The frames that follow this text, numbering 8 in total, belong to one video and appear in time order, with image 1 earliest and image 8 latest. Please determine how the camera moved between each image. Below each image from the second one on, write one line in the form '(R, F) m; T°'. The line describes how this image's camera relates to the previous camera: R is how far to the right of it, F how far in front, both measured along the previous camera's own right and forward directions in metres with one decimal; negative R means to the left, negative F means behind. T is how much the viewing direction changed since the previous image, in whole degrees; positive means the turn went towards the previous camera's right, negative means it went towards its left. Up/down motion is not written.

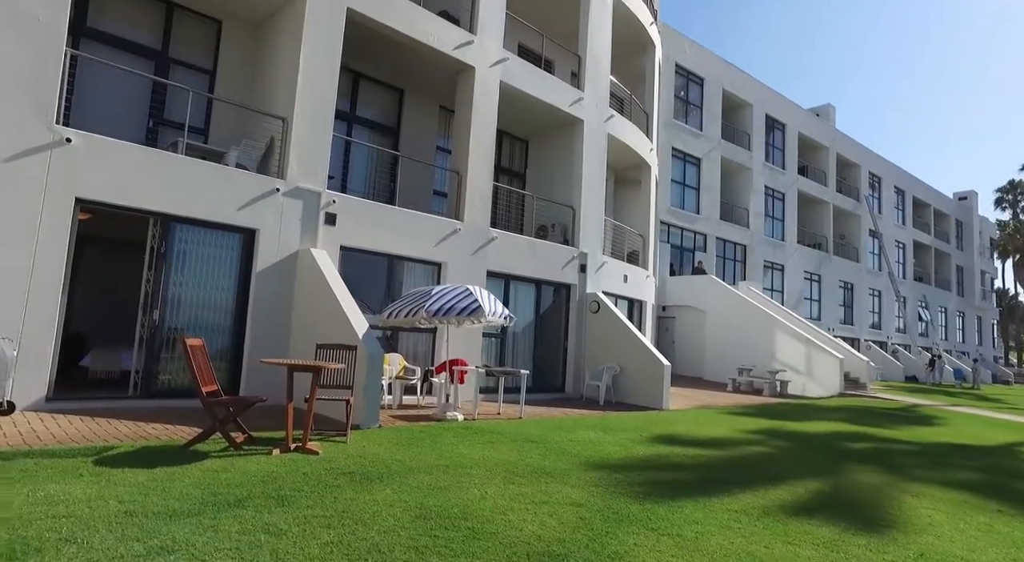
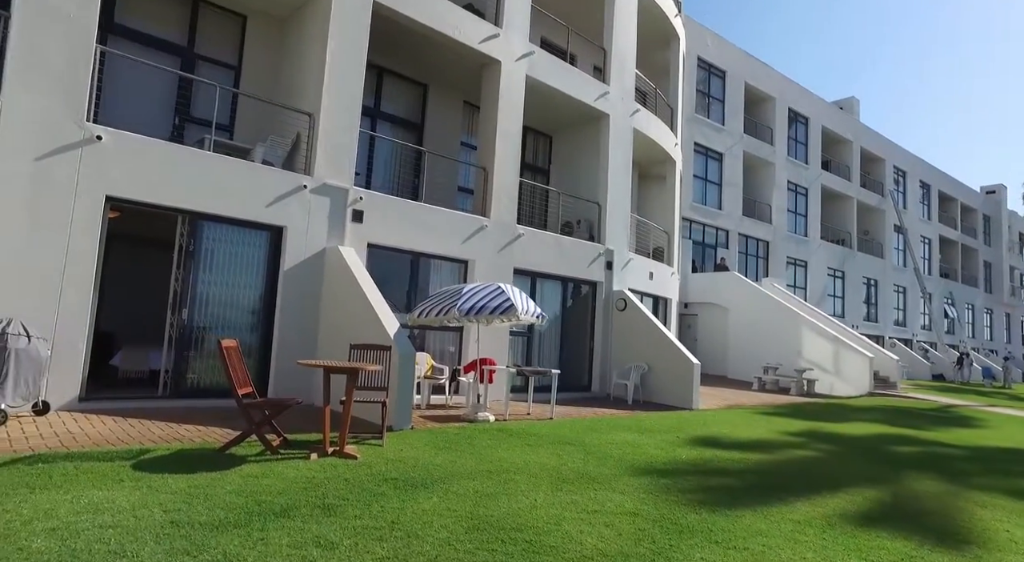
(-0.3, +0.2) m; -1°
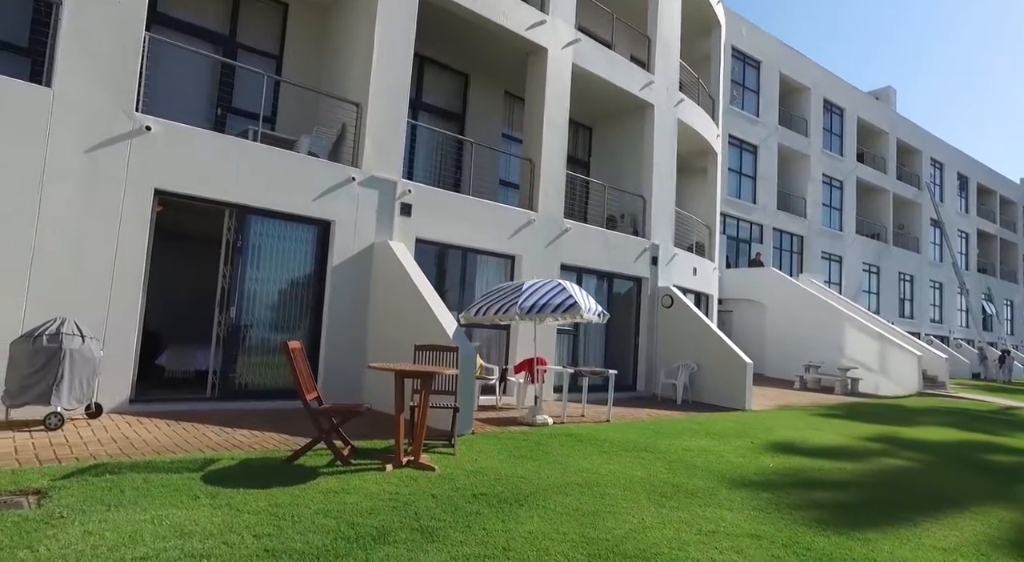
(-0.6, +0.4) m; -2°
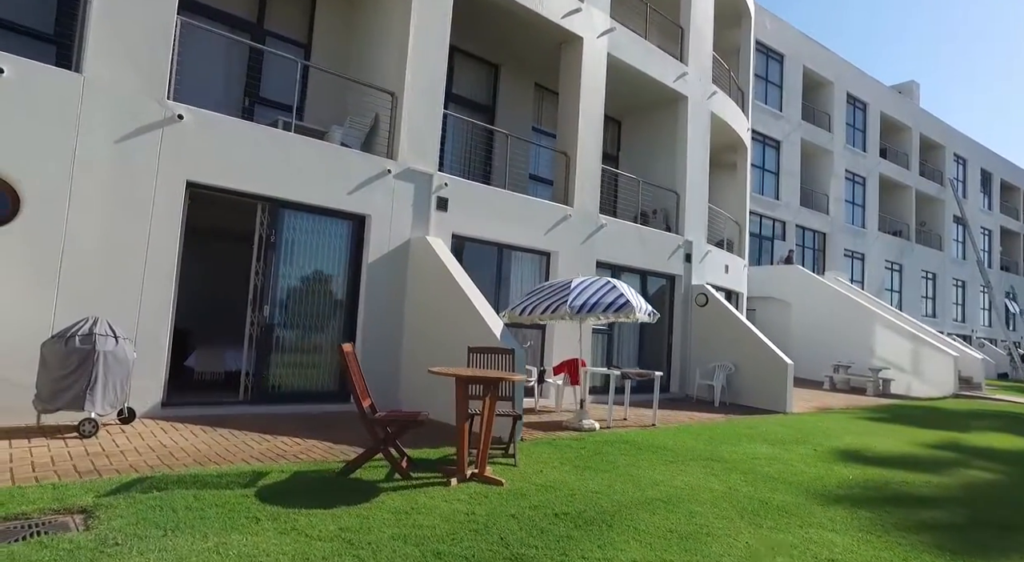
(-0.5, +0.4) m; -1°
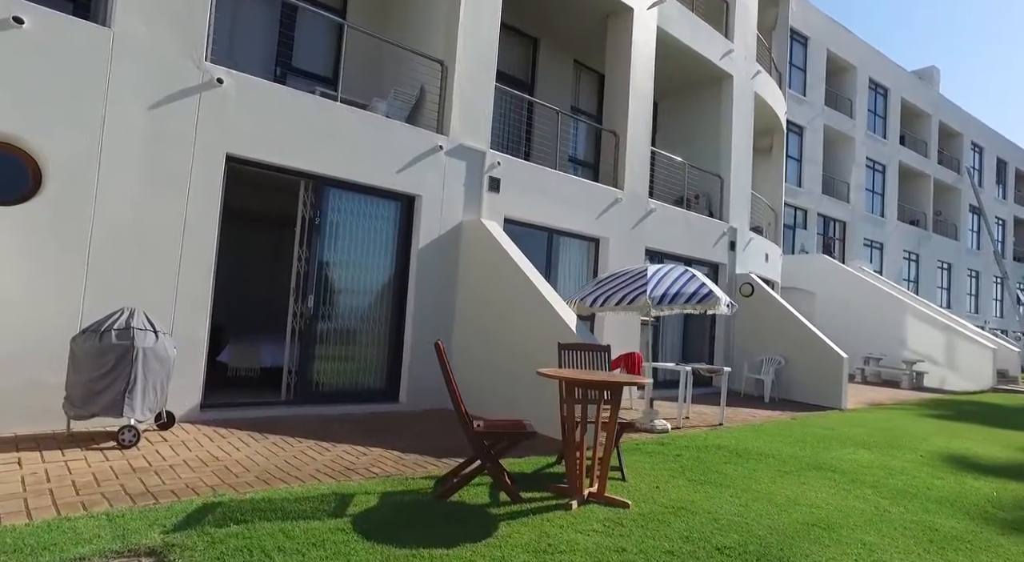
(-0.9, +0.8) m; 0°
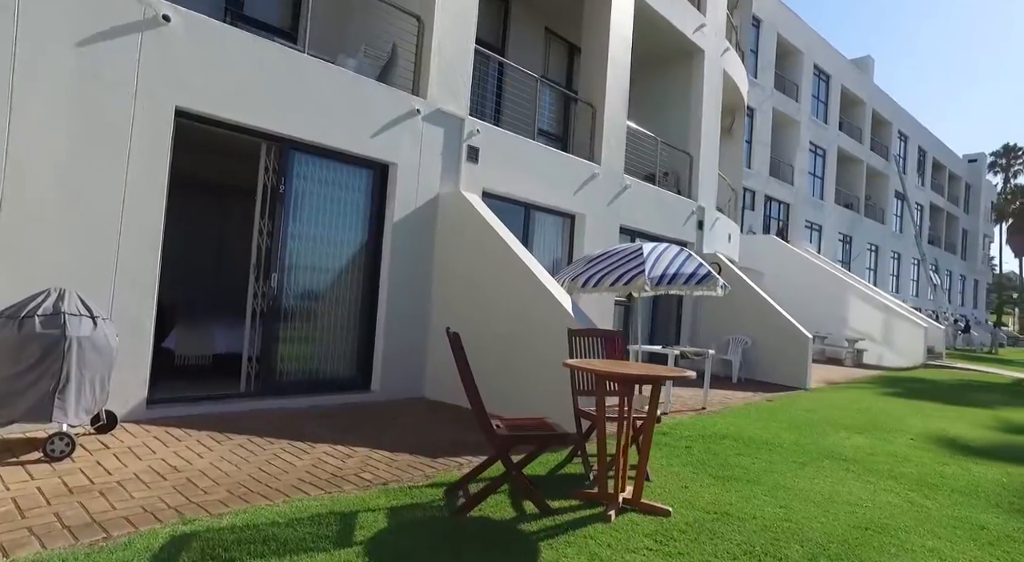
(-0.5, +0.6) m; +6°
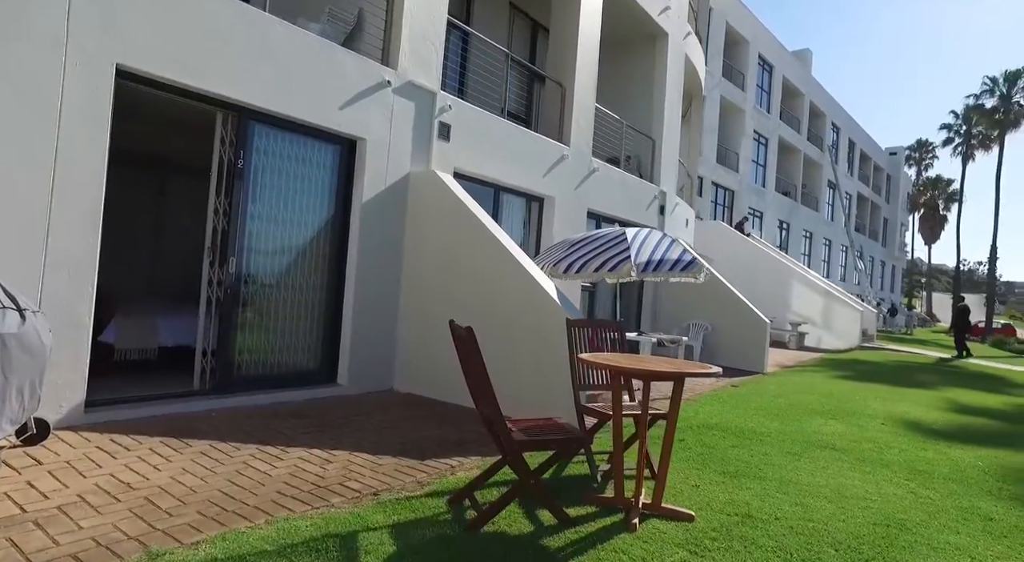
(-0.4, +0.4) m; +5°
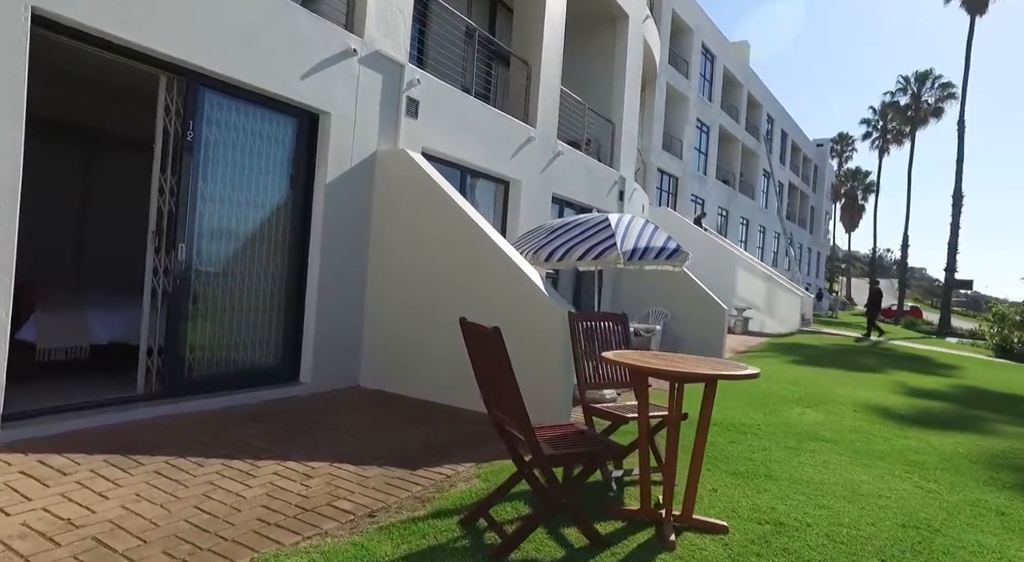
(-0.4, +0.4) m; +6°
